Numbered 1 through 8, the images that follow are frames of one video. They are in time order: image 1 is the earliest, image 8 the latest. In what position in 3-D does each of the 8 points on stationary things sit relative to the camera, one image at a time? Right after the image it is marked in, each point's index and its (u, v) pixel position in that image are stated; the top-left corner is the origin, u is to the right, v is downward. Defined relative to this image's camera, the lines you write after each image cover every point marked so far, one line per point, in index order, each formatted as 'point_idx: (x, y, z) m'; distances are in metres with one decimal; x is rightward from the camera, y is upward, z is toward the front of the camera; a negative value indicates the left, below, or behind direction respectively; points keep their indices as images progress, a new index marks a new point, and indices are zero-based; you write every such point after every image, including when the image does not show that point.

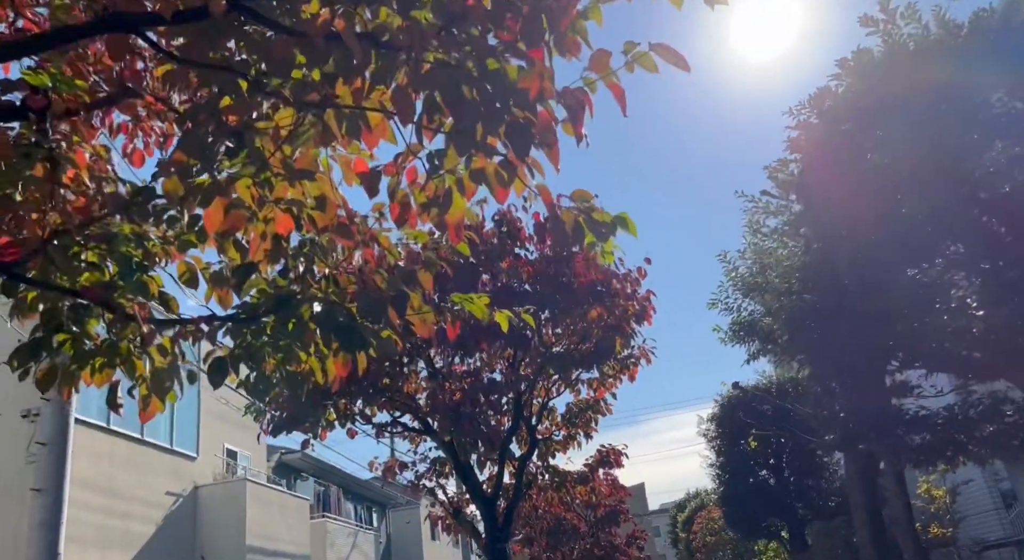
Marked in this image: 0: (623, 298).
0: (+1.2, -0.2, +8.4) m
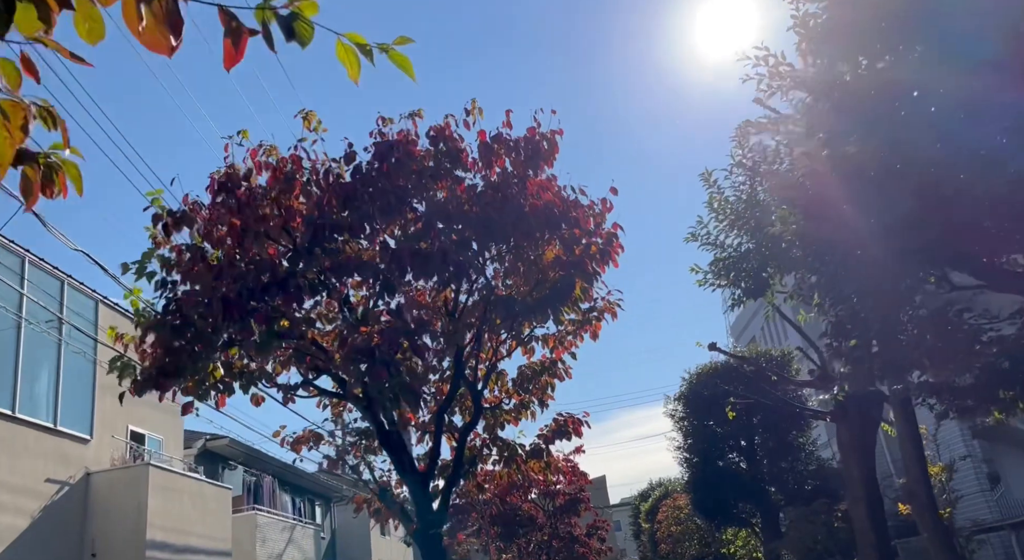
0: (+0.6, +0.4, +6.9) m
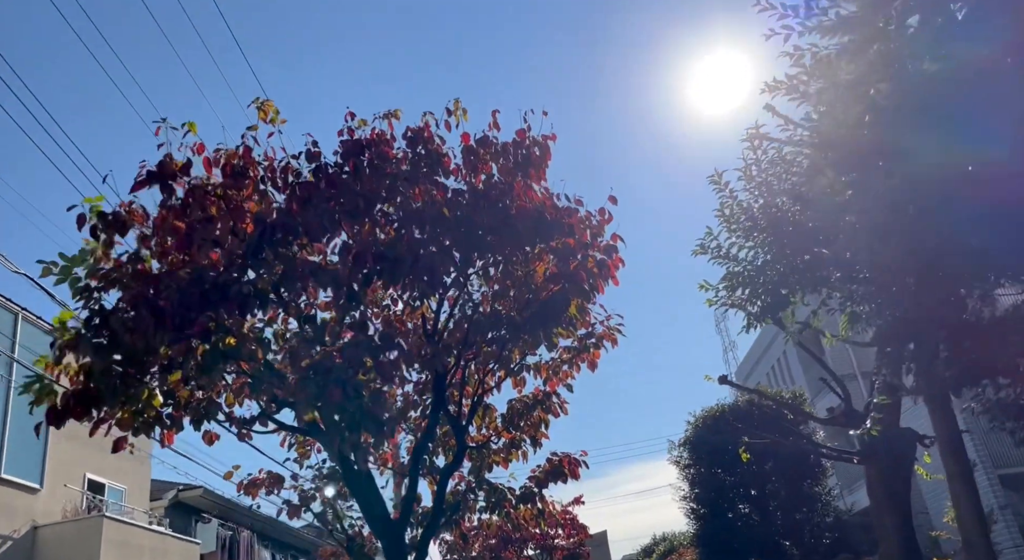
0: (+0.5, +0.3, +6.2) m
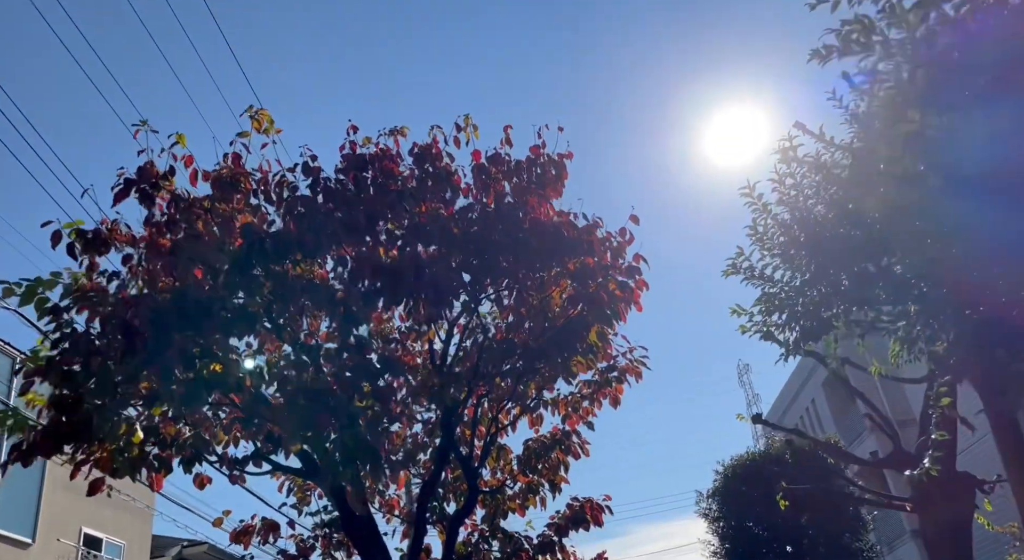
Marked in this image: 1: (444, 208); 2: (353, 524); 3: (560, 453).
0: (+0.6, +0.1, +5.7) m
1: (-0.5, +0.5, +5.5) m
2: (-1.1, -1.7, +5.4) m
3: (+0.4, -1.5, +6.8) m
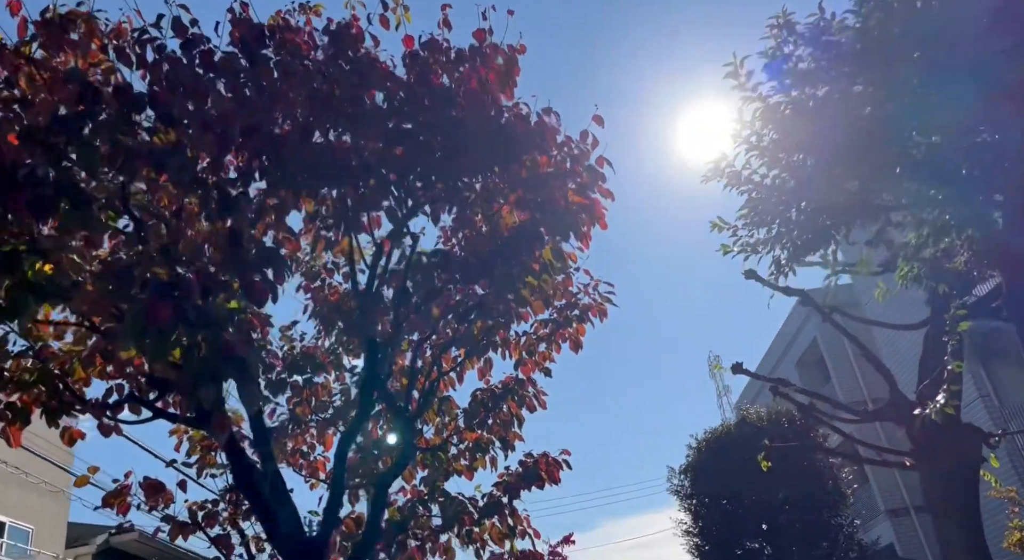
0: (+0.3, +0.7, +4.8) m
1: (-0.9, +1.1, +4.5) m
2: (-1.5, -1.1, +4.4) m
3: (0.0, -0.9, +5.8) m
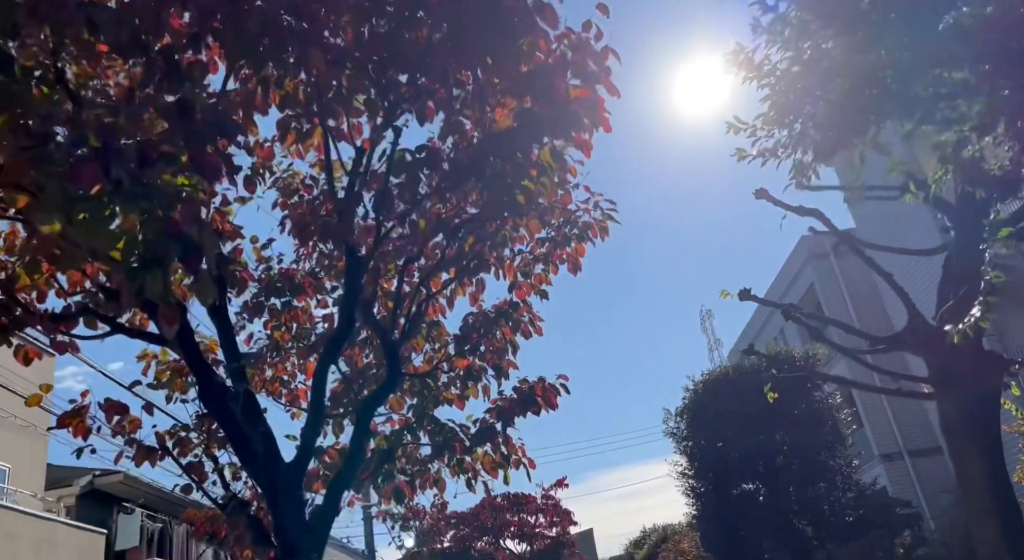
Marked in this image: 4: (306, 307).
0: (+0.2, +1.2, +4.3) m
1: (-0.9, +1.6, +4.0) m
2: (-1.5, -0.6, +4.0) m
3: (0.0, -0.3, +5.5) m
4: (-1.5, -0.2, +5.6) m
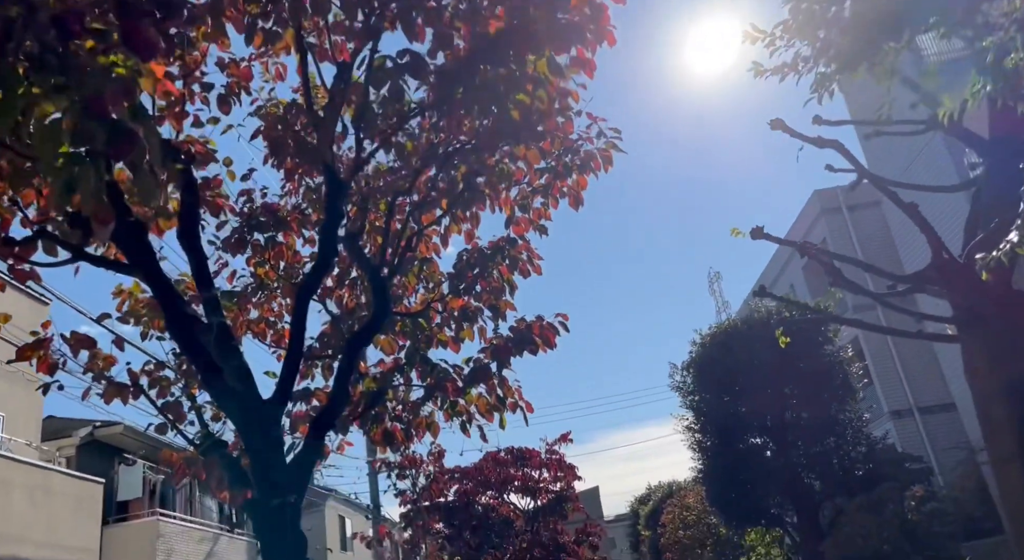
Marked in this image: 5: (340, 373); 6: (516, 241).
0: (+0.2, +1.6, +3.9) m
1: (-0.9, +1.9, +3.6) m
2: (-1.5, -0.2, +3.7) m
3: (-0.1, +0.1, +5.1) m
4: (-1.5, +0.2, +5.3) m
5: (-1.0, -0.5, +4.3) m
6: (0.0, +0.3, +5.1) m
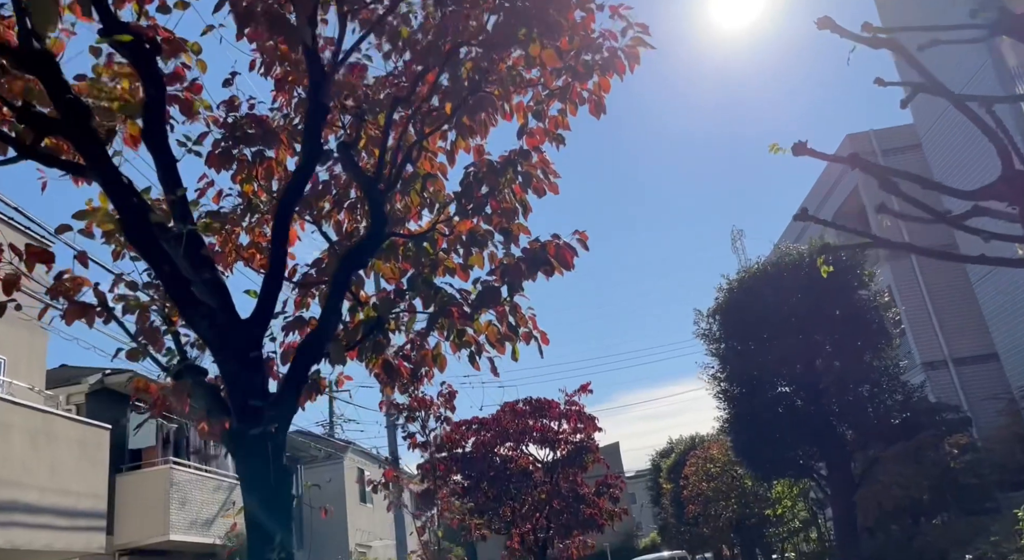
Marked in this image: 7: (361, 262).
0: (+0.3, +2.0, +3.3) m
1: (-0.9, +2.4, +3.0) m
2: (-1.5, +0.2, +3.3) m
3: (0.0, +0.6, +4.6) m
4: (-1.4, +0.7, +4.8) m
5: (-0.9, -0.1, +3.9) m
6: (+0.1, +0.8, +4.6) m
7: (-0.8, +0.1, +4.1) m
